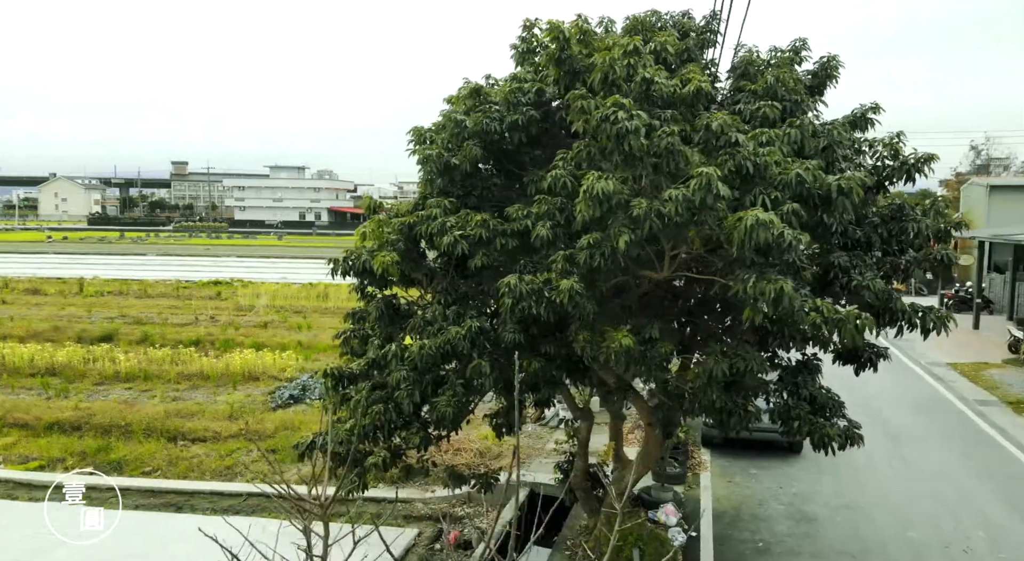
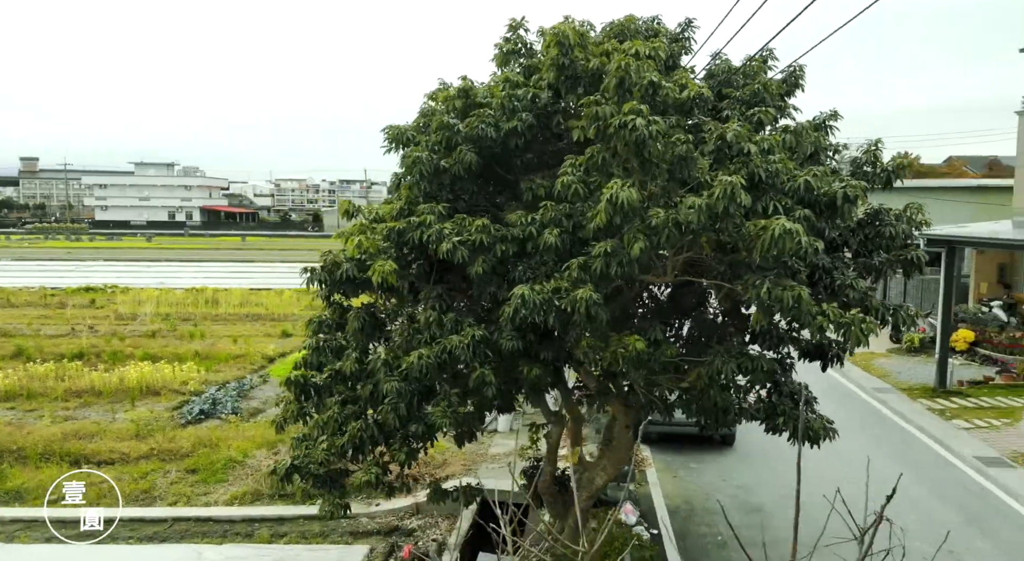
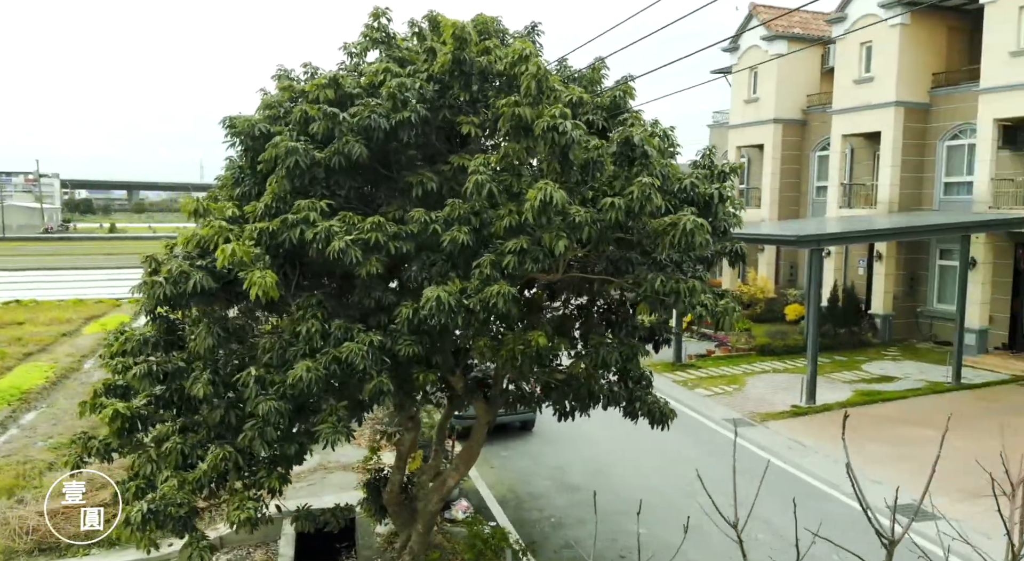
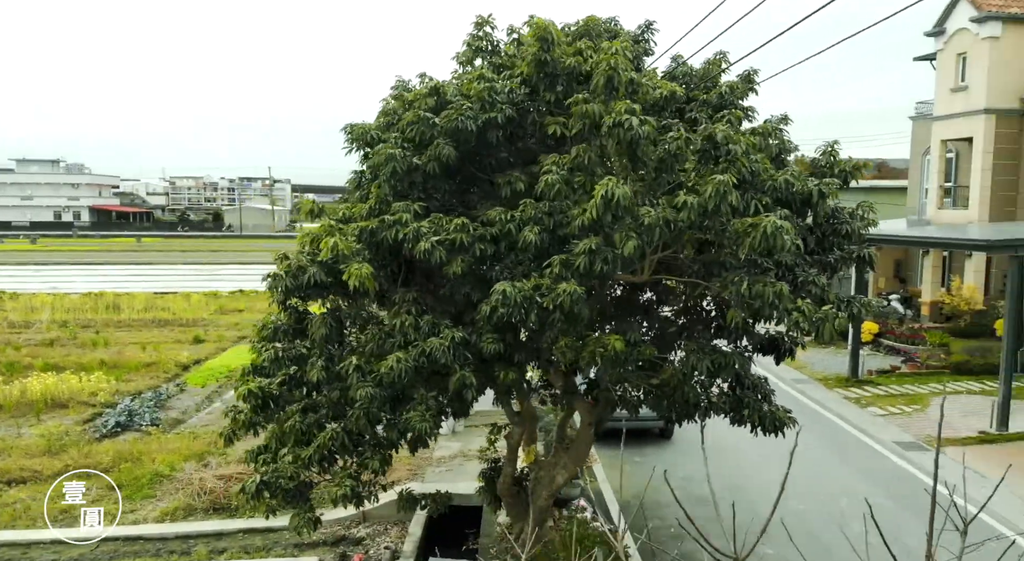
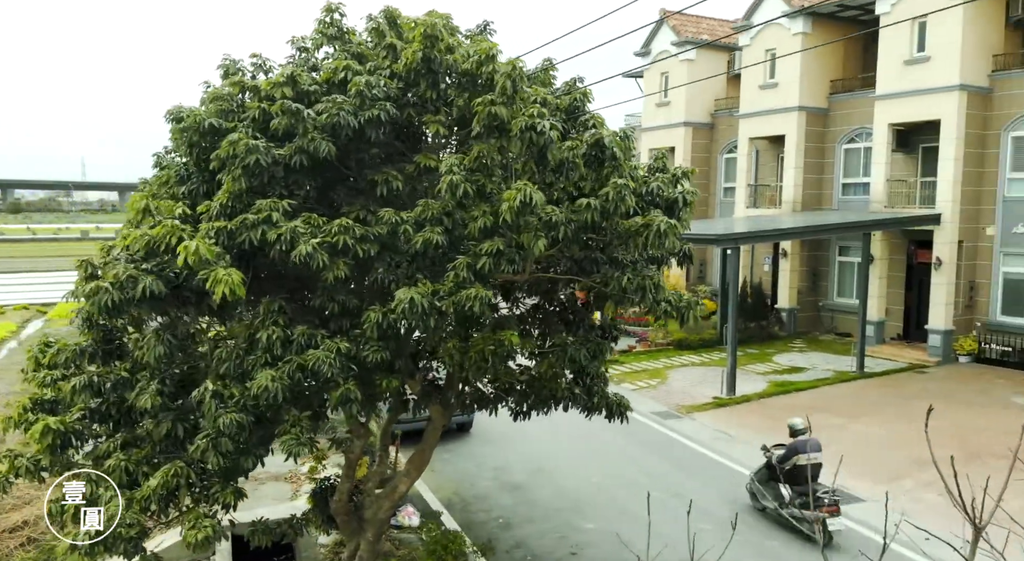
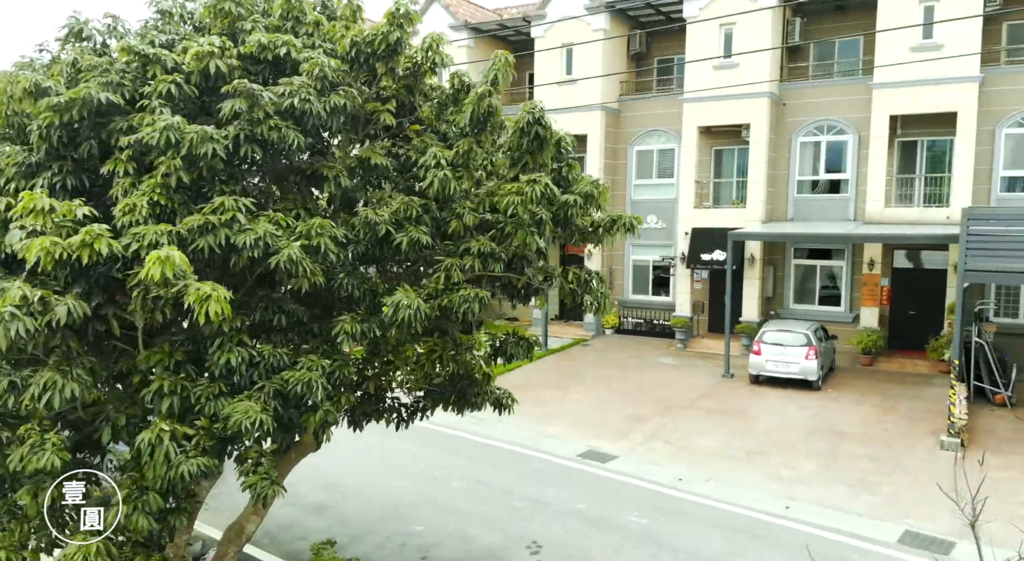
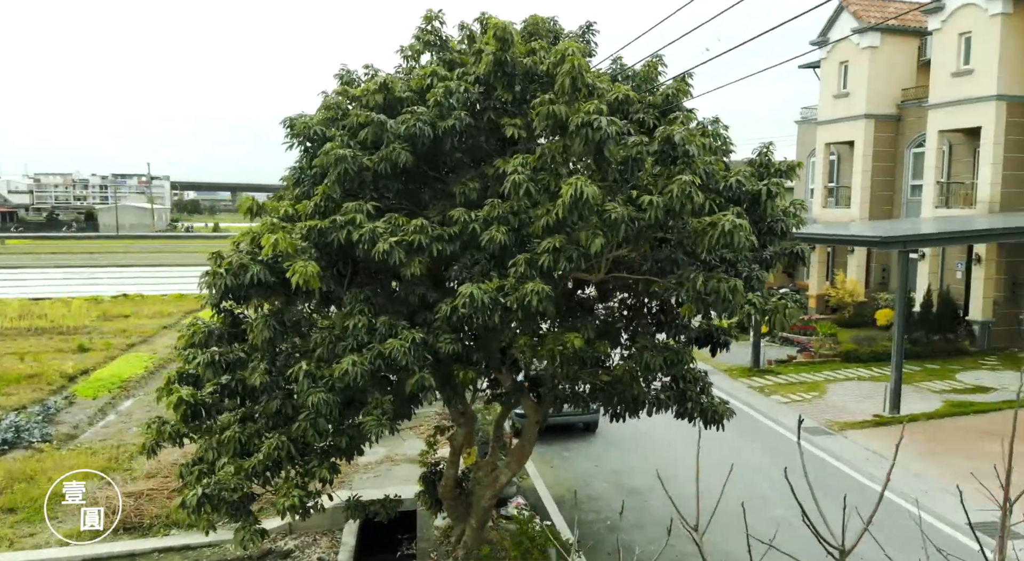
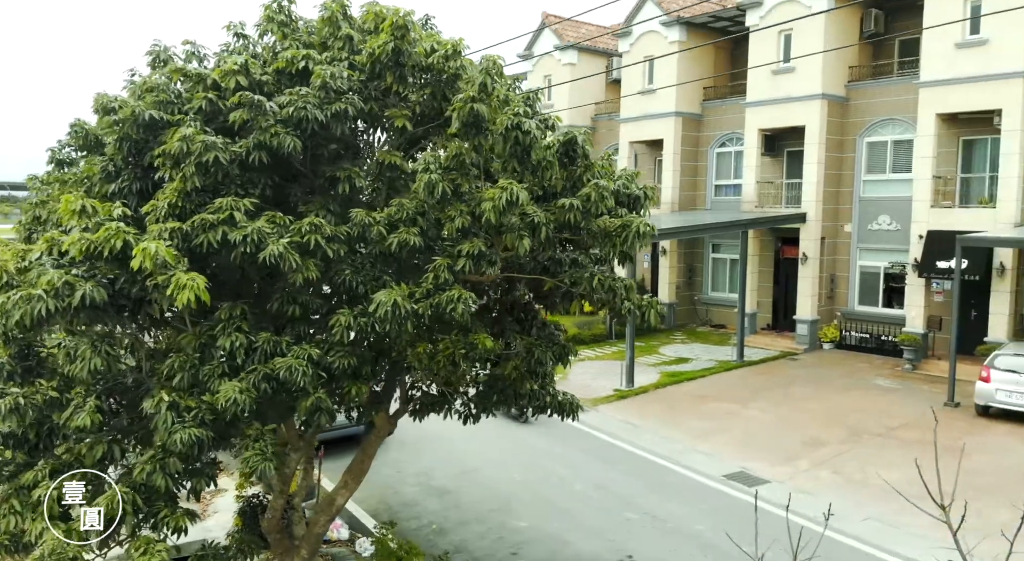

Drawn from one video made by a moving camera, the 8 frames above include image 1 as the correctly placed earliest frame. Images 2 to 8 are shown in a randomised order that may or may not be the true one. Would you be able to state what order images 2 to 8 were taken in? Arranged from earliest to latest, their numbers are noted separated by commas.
2, 4, 7, 3, 5, 8, 6
